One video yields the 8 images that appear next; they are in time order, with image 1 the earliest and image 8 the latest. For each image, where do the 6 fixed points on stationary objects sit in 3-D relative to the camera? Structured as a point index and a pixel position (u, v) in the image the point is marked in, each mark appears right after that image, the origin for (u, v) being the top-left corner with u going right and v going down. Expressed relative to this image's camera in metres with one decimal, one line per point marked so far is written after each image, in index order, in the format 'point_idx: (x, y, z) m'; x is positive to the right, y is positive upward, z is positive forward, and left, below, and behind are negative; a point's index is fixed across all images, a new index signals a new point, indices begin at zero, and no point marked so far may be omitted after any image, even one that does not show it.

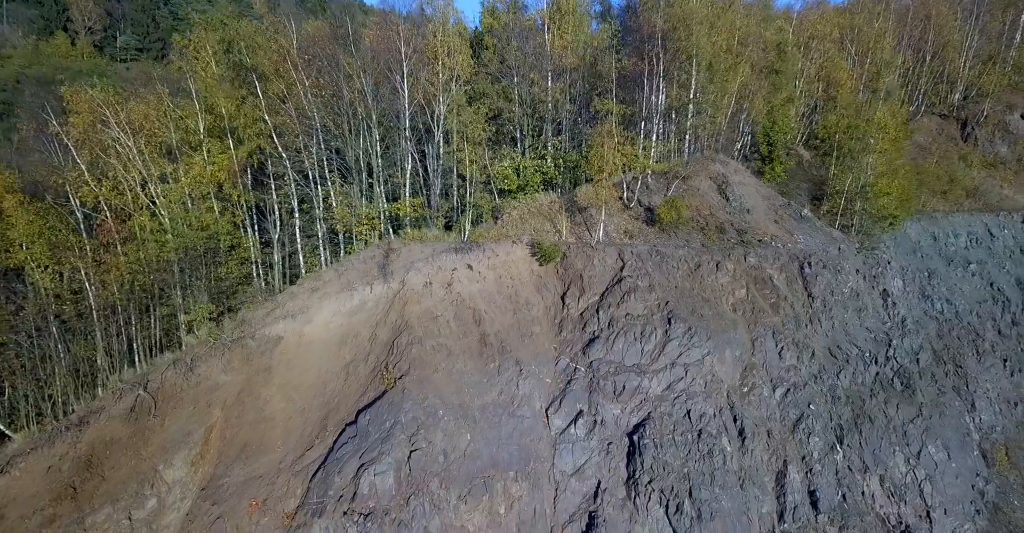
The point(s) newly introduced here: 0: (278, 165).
0: (-5.1, +2.3, +13.6) m
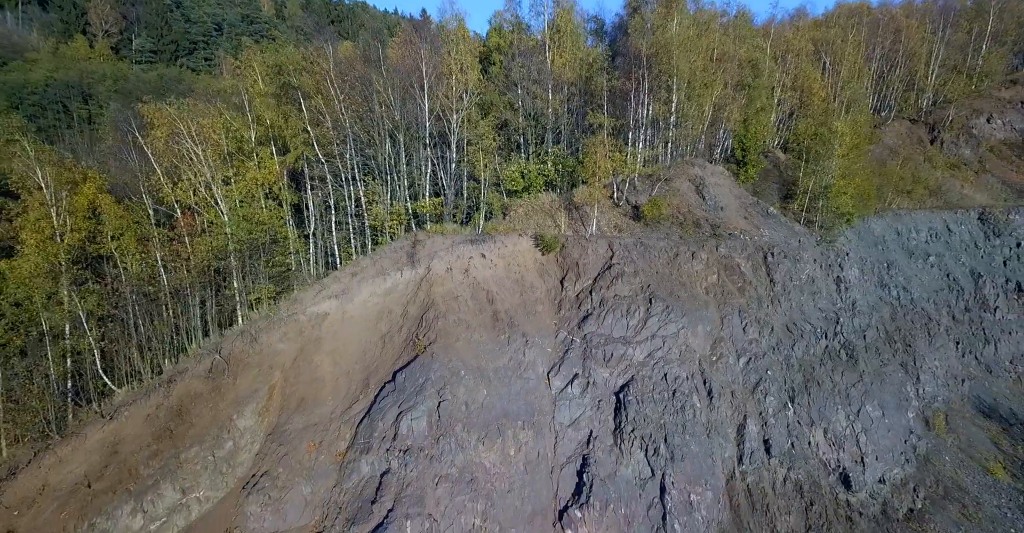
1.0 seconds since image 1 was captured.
0: (-4.9, +2.6, +15.8) m
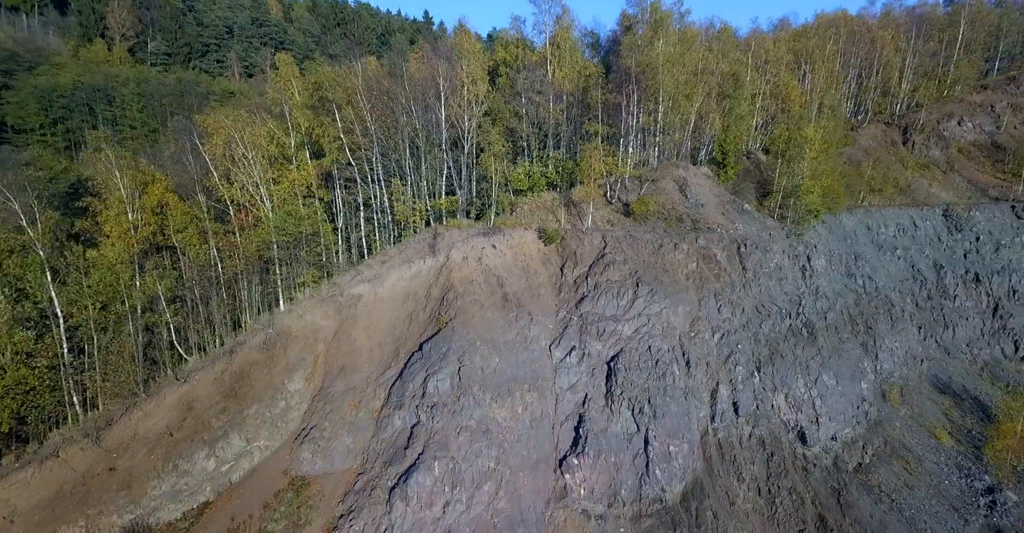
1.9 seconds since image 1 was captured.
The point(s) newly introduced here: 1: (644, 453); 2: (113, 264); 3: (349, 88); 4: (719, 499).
0: (-4.8, +2.9, +18.0) m
1: (+3.1, -4.3, +13.7) m
2: (-9.0, +0.1, +13.7) m
3: (-4.7, +5.3, +18.6) m
4: (+4.7, -5.3, +13.3) m
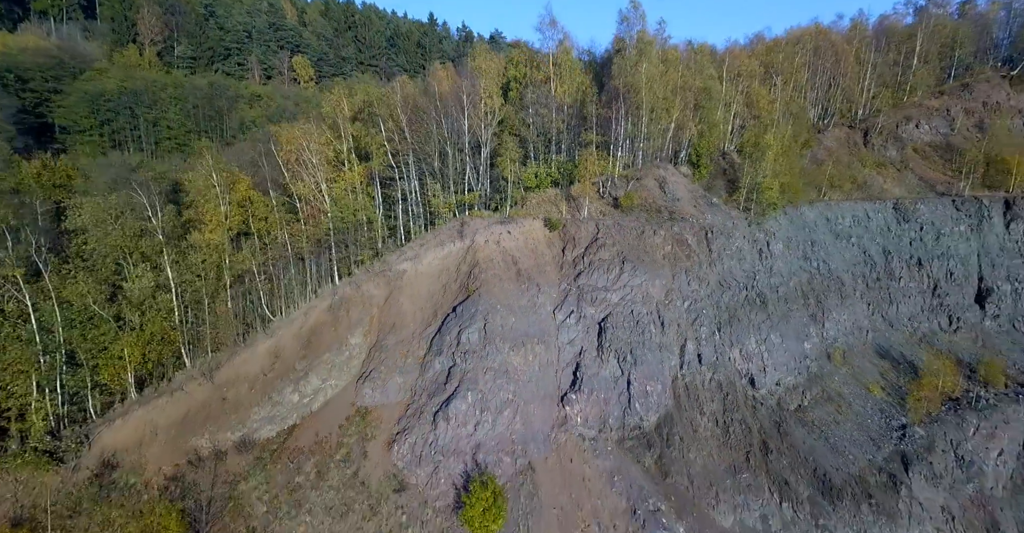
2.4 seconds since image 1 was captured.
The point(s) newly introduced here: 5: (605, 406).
0: (-4.4, +3.5, +22.0) m
1: (+3.4, -3.7, +17.8) m
2: (-8.6, +0.6, +17.7) m
3: (-4.3, +5.9, +22.6) m
4: (+5.1, -4.7, +17.4) m
5: (+2.7, -4.1, +17.6) m
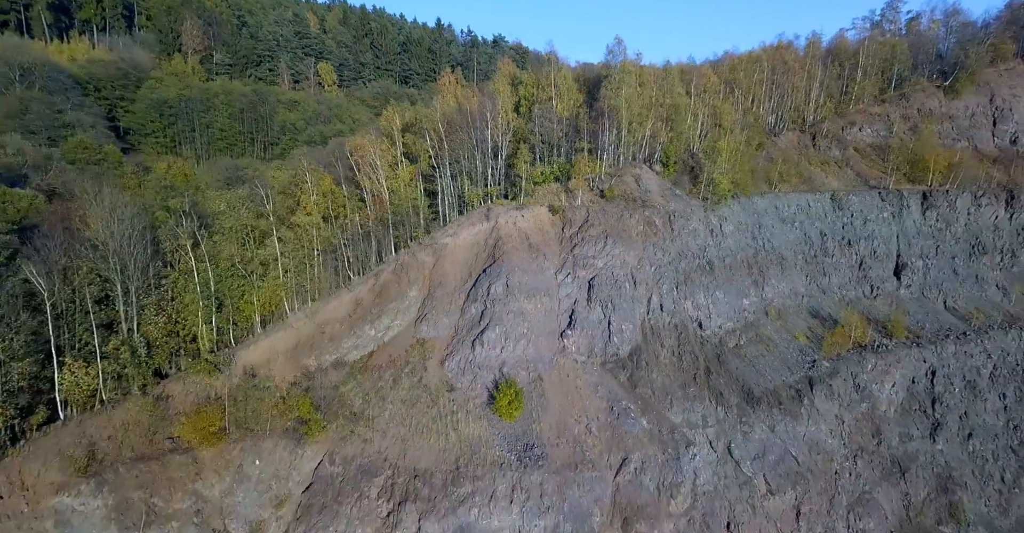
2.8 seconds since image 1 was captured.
0: (-3.9, +4.6, +28.9) m
1: (+4.0, -2.6, +24.9) m
2: (-8.0, +1.7, +24.6) m
3: (-3.7, +7.1, +29.5) m
4: (+5.7, -3.6, +24.5) m
5: (+3.3, -3.0, +24.7) m
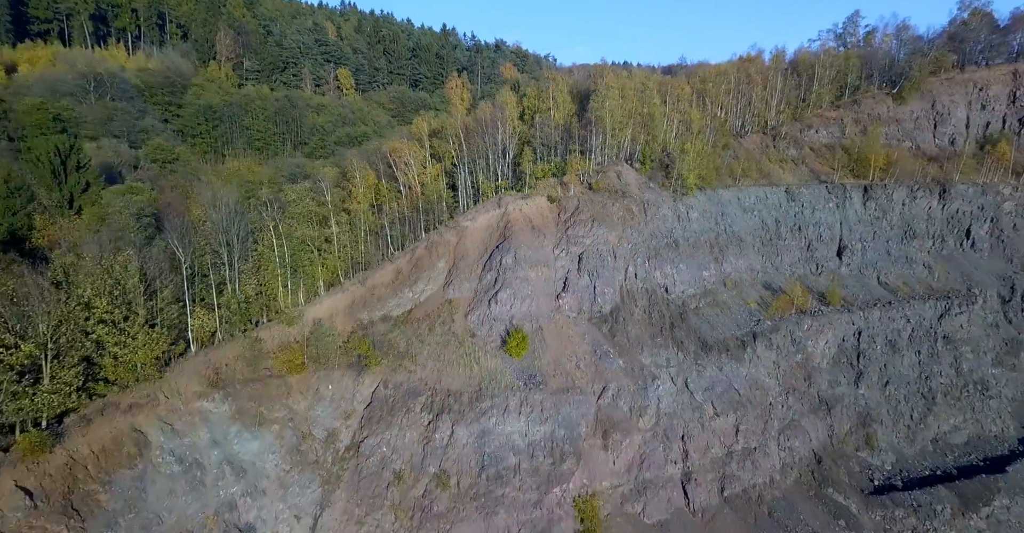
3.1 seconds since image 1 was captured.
0: (-3.5, +5.9, +35.8) m
1: (+4.4, -1.4, +31.8) m
2: (-7.7, +2.9, +31.5) m
3: (-3.4, +8.3, +36.4) m
4: (+6.0, -2.4, +31.5) m
5: (+3.6, -1.8, +31.6) m
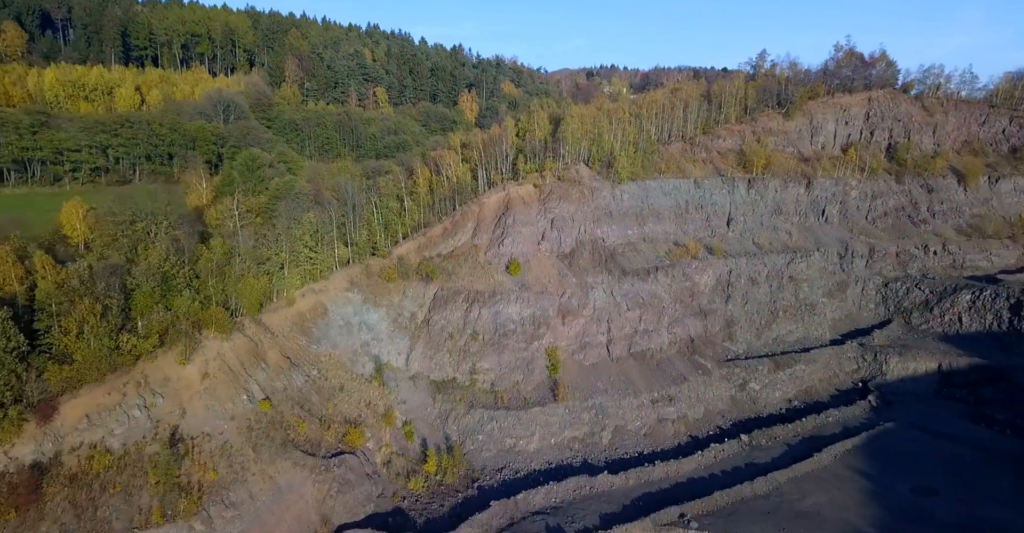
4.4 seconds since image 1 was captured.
0: (-3.6, +9.5, +57.4) m
1: (+4.3, +2.2, +53.6) m
2: (-7.7, +6.5, +53.1) m
3: (-3.5, +12.0, +57.9) m
4: (+6.0, +1.1, +53.3) m
5: (+3.6, +1.8, +53.4) m
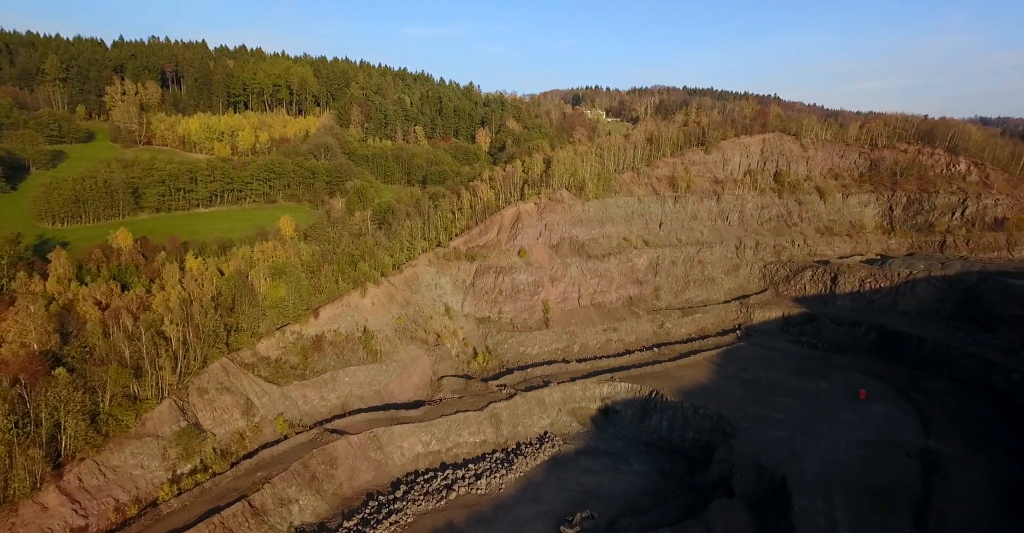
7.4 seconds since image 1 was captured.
0: (-2.5, +11.3, +90.2) m
1: (+5.5, +4.0, +86.5) m
2: (-6.6, +8.3, +85.9) m
3: (-2.4, +13.7, +90.7) m
4: (+7.2, +2.9, +86.2) m
5: (+4.8, +3.6, +86.3) m
